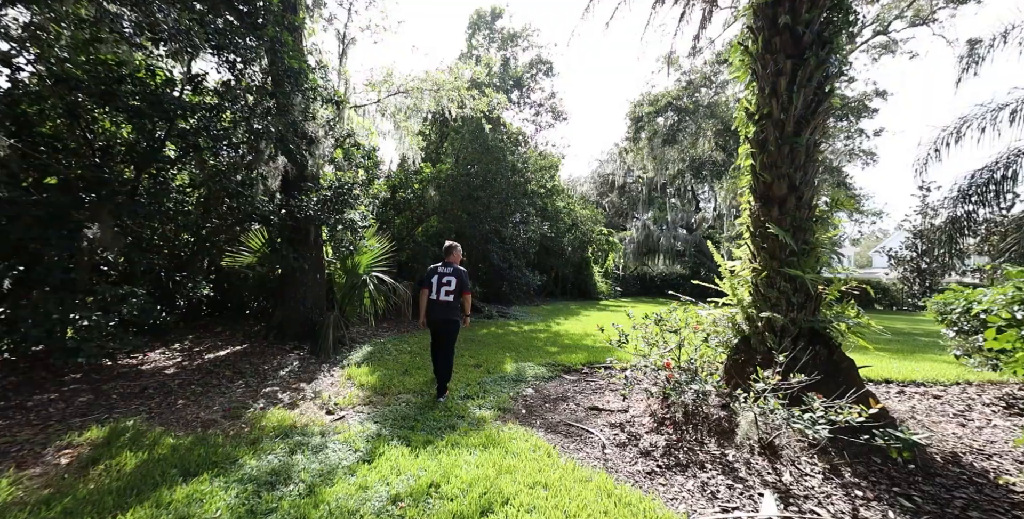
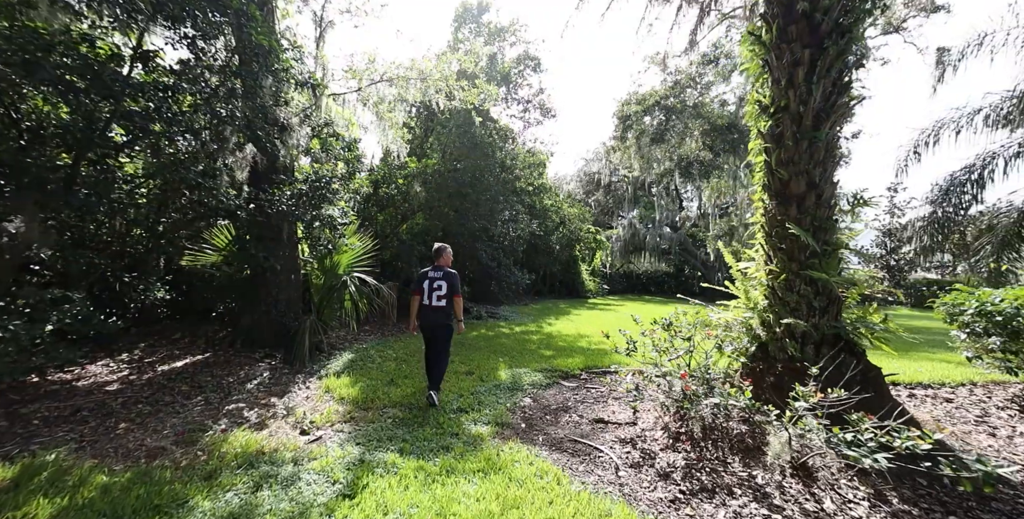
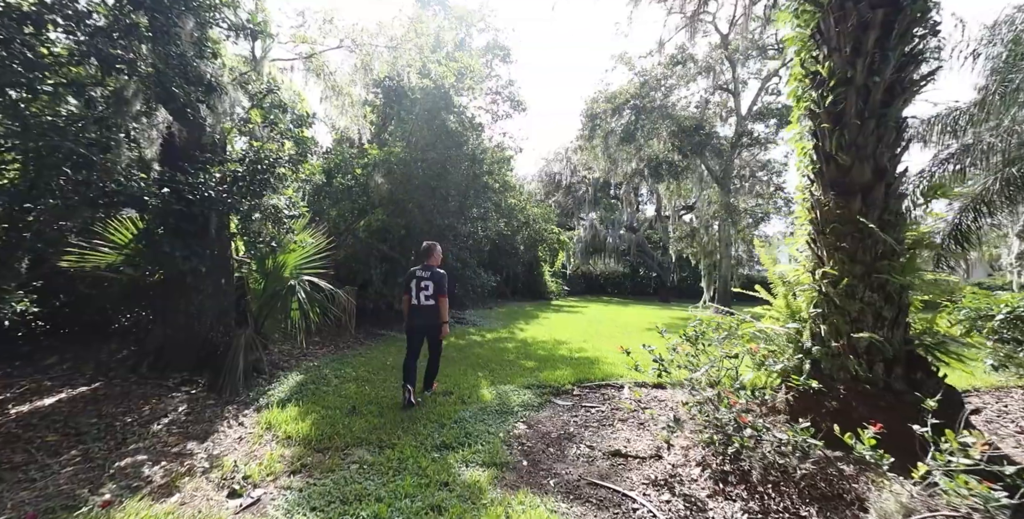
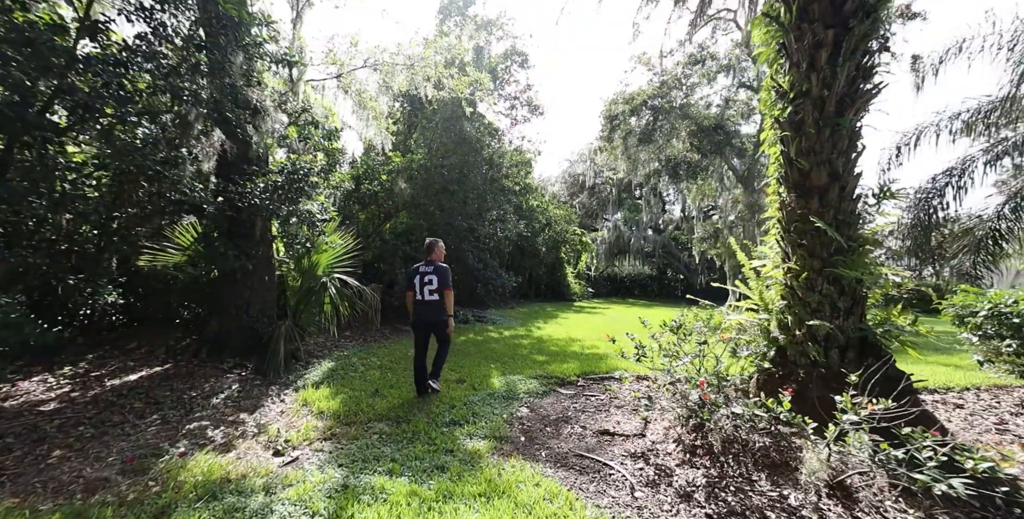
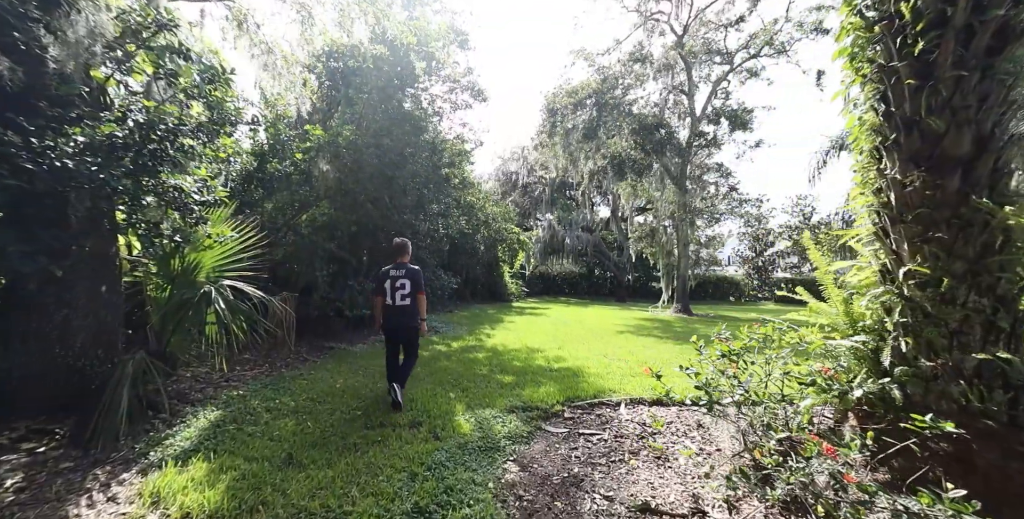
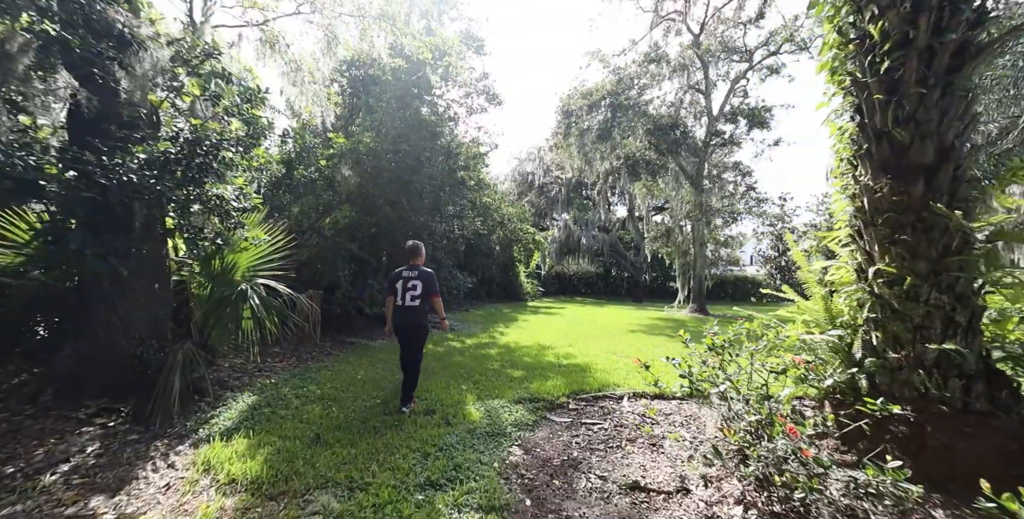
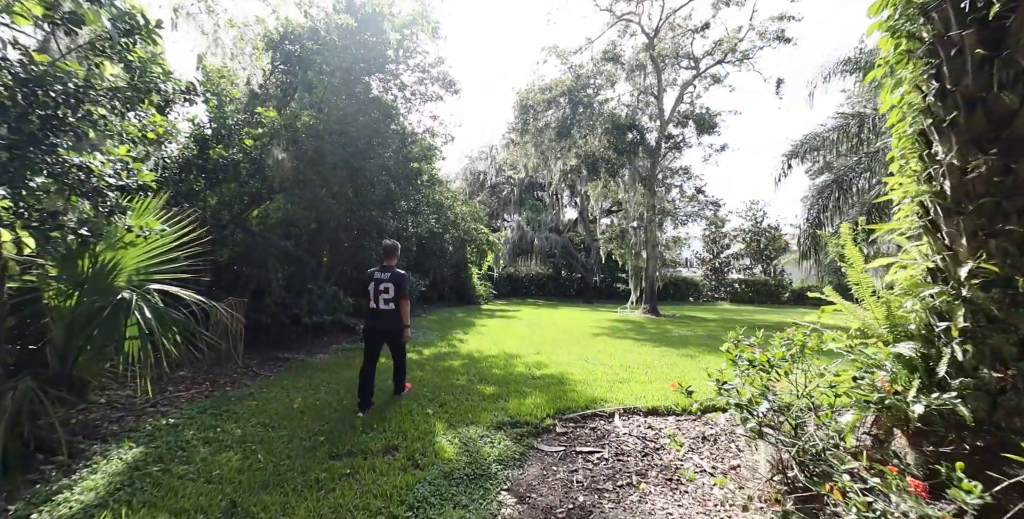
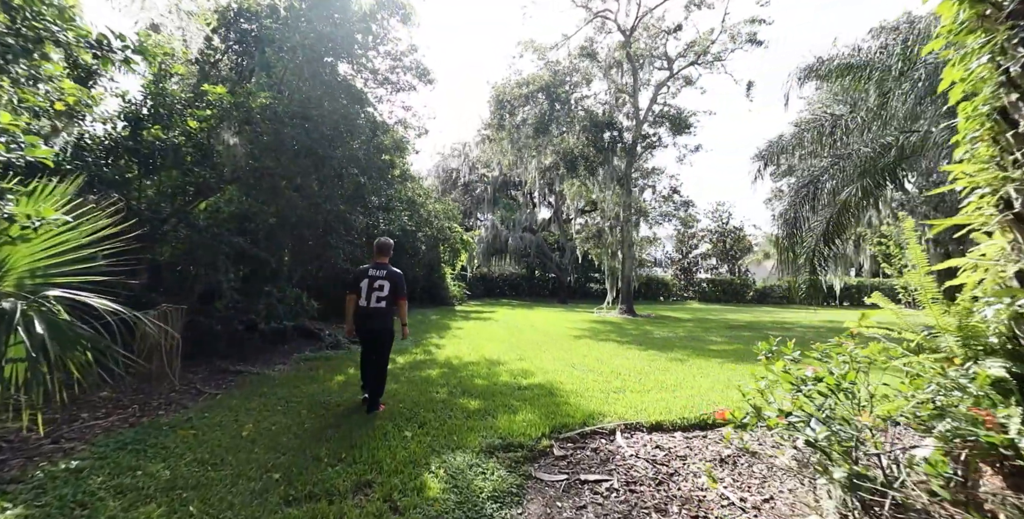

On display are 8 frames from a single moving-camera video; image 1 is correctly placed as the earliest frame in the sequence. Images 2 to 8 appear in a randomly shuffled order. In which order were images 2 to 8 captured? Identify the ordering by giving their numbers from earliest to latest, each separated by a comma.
2, 4, 3, 6, 5, 7, 8
